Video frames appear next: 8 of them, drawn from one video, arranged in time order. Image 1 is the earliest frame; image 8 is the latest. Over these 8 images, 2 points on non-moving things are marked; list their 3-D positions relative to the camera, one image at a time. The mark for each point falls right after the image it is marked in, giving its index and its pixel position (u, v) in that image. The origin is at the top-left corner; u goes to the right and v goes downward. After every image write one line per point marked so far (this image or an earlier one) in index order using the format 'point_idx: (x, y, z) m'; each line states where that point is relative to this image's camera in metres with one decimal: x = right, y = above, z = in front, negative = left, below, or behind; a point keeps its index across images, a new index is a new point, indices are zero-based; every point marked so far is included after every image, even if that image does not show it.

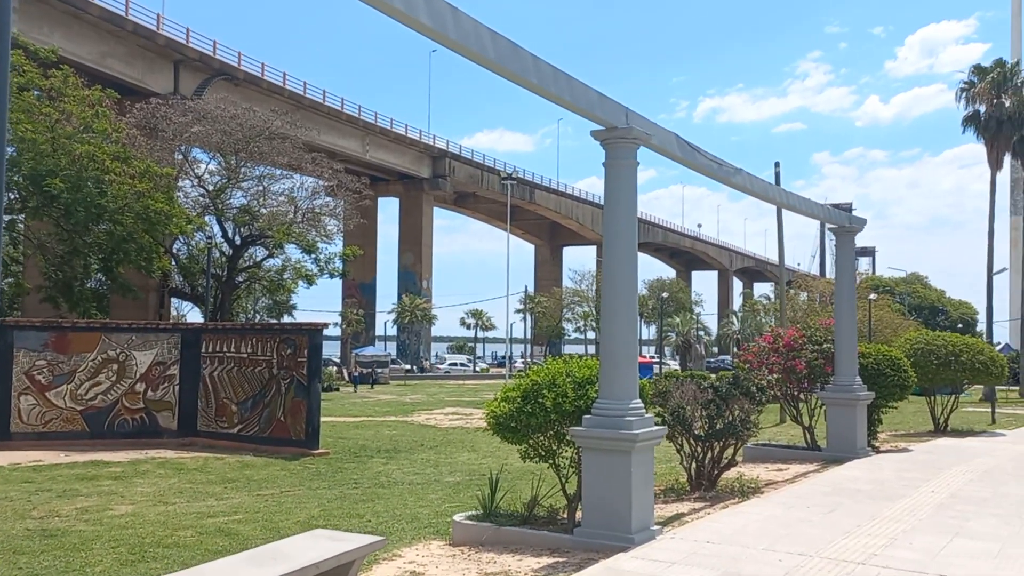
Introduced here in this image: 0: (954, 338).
0: (+9.1, -1.0, +18.7) m
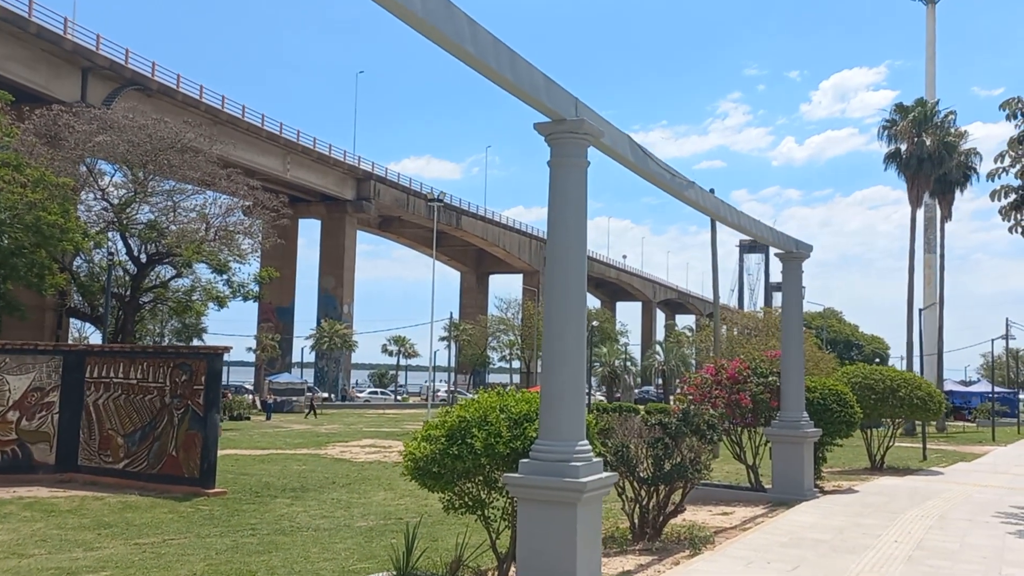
0: (+7.6, -1.7, +18.1) m
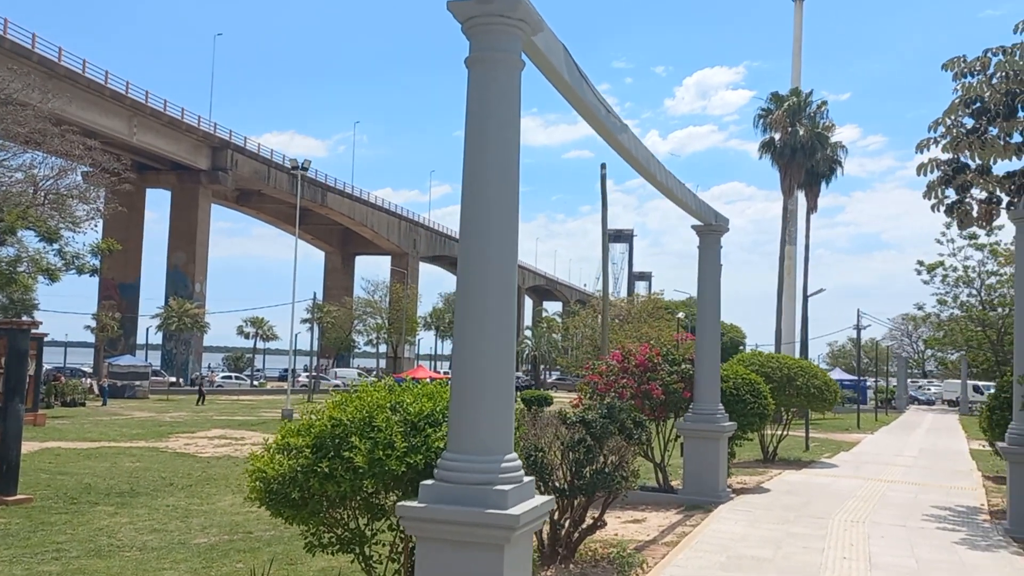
0: (+5.2, -1.4, +17.2) m
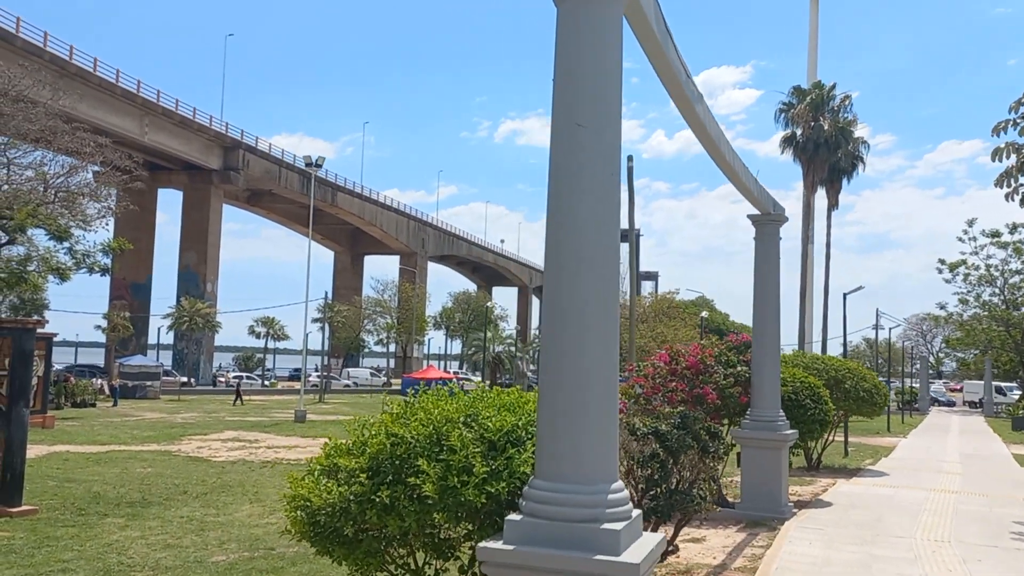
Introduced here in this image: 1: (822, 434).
0: (+5.8, -1.3, +16.2) m
1: (+4.0, -1.9, +11.7) m
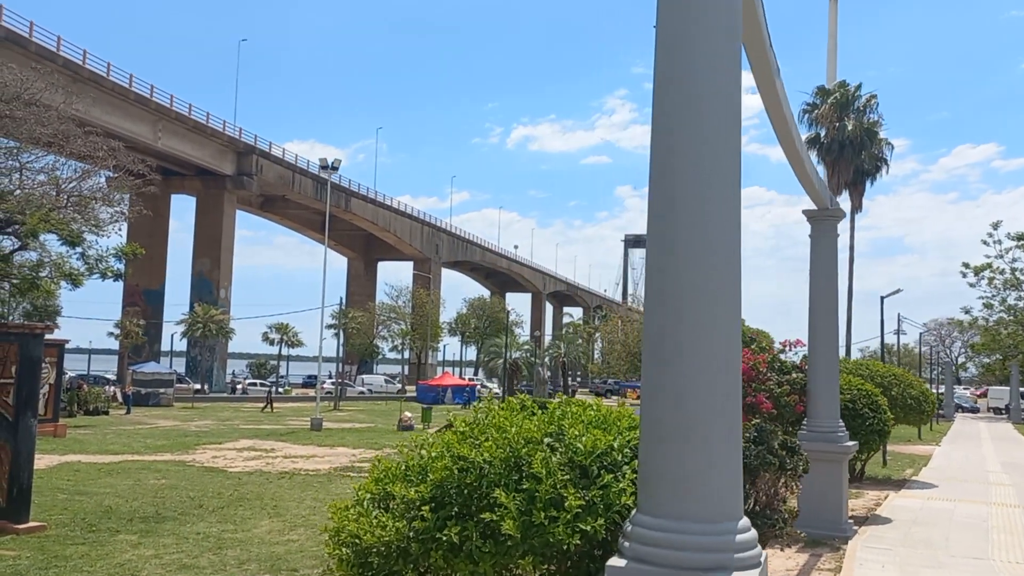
0: (+6.3, -1.3, +15.5) m
1: (+4.4, -1.9, +10.9) m
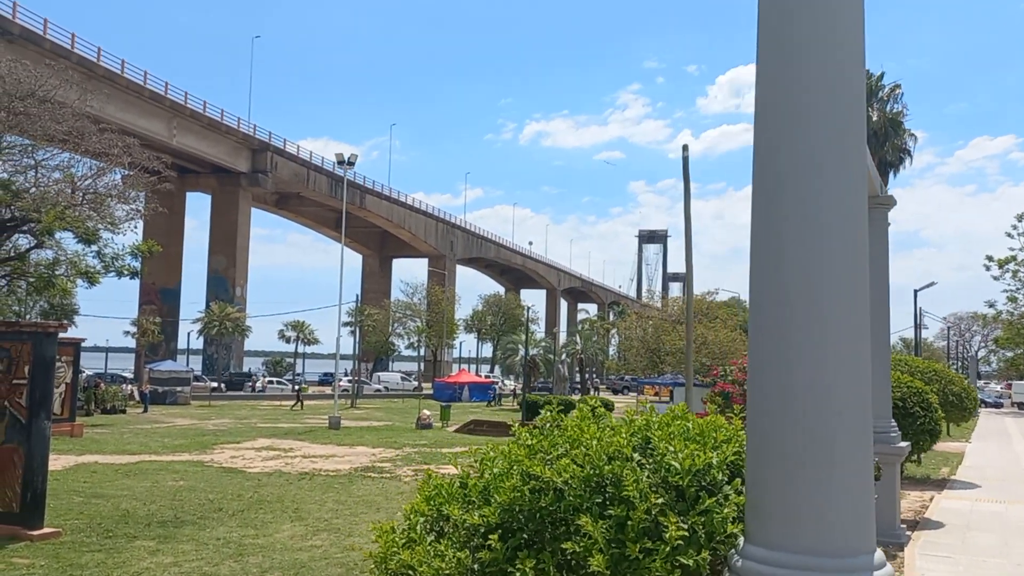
0: (+6.7, -1.2, +14.9) m
1: (+4.8, -1.8, +10.4) m
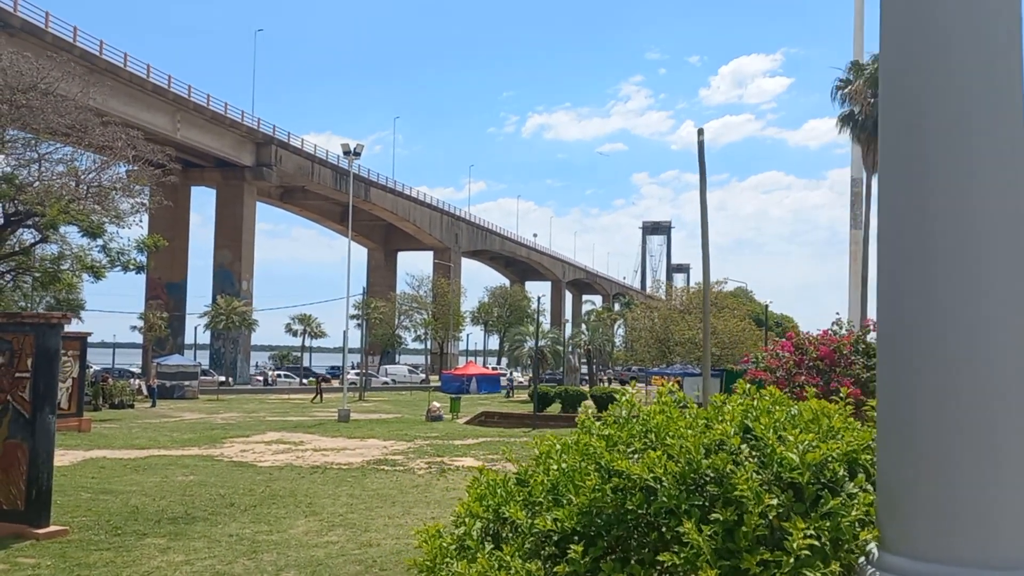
0: (+7.0, -1.0, +14.5) m
1: (+5.1, -1.6, +9.9) m
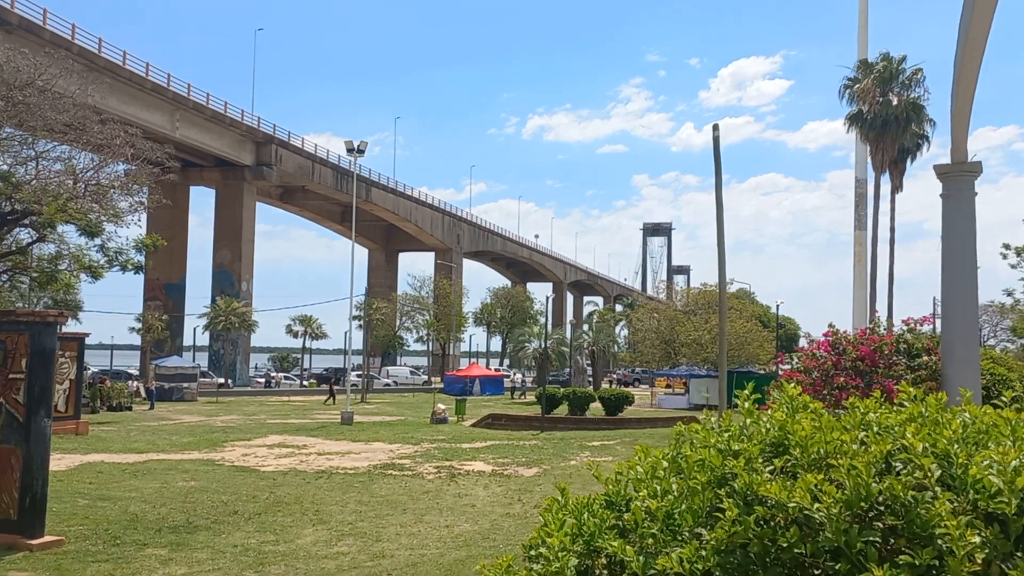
0: (+7.2, -0.9, +13.9) m
1: (+5.3, -1.5, +9.4) m
